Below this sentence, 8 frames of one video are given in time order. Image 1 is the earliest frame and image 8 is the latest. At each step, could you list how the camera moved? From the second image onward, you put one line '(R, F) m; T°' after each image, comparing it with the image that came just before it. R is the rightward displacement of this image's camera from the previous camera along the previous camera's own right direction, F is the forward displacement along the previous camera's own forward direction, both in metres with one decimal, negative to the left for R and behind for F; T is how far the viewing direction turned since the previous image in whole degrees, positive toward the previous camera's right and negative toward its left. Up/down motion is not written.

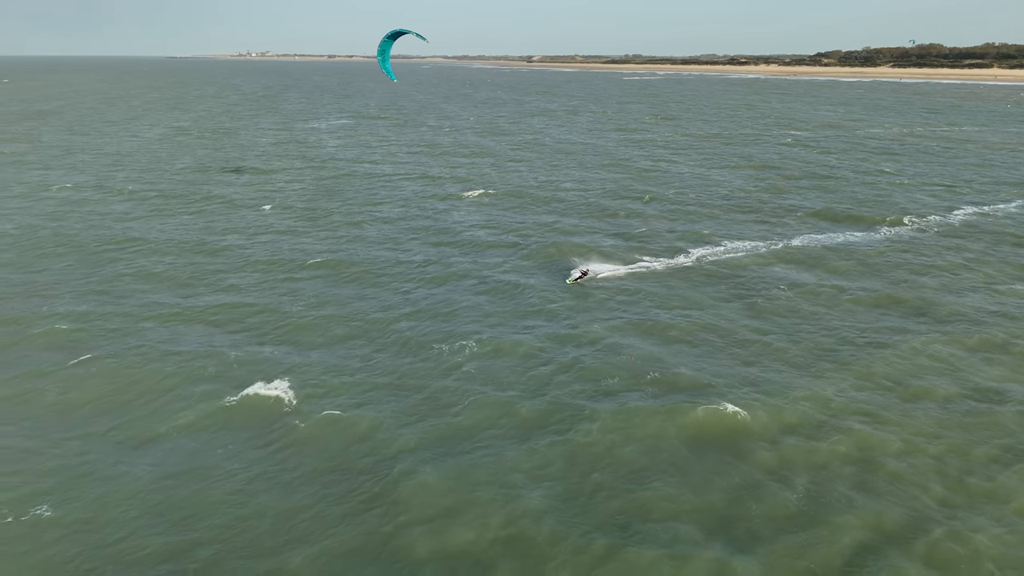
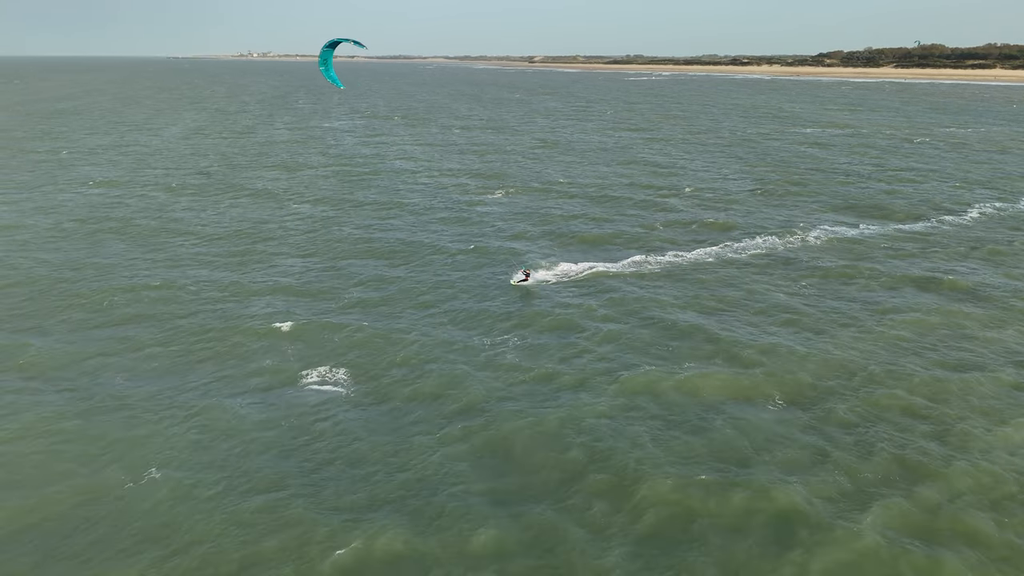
(-2.2, -2.1) m; 0°
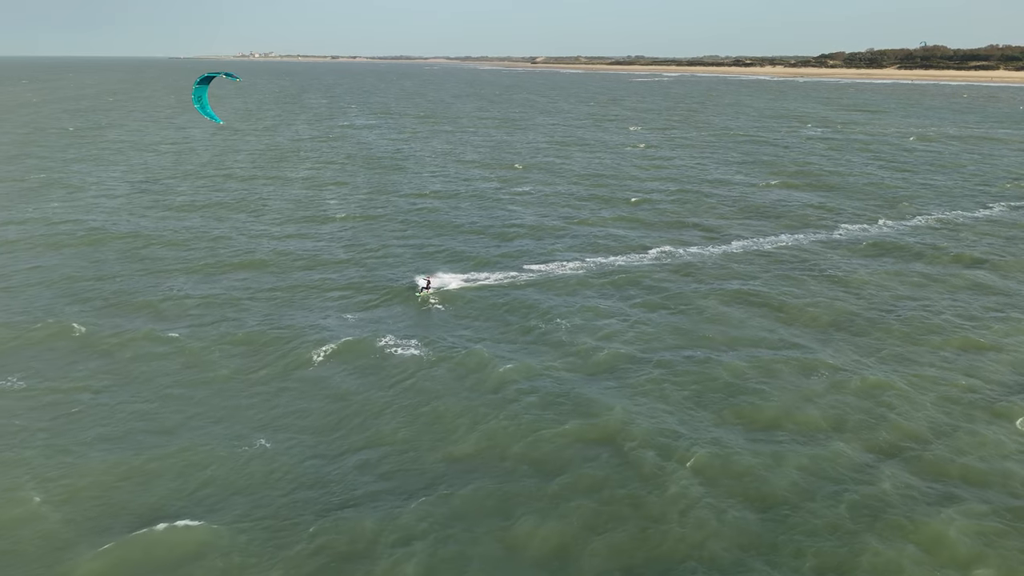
(-3.1, -3.5) m; 0°
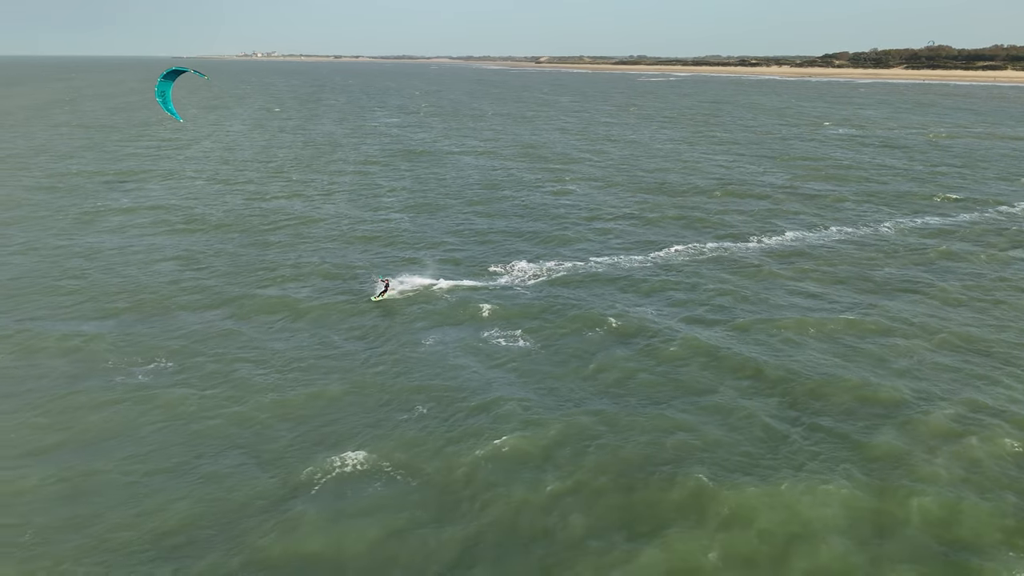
(-5.5, -2.5) m; 0°
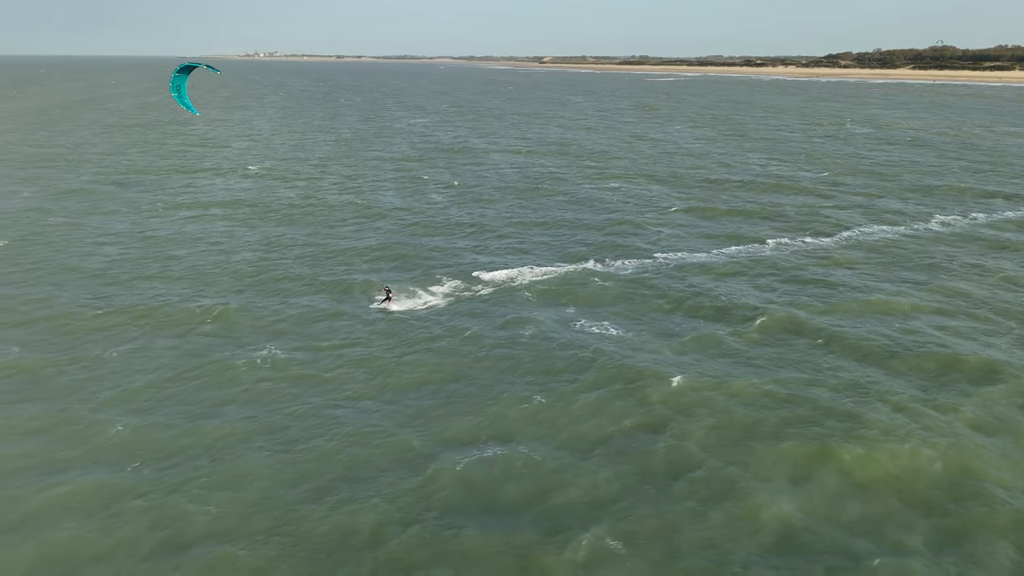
(-5.3, -1.2) m; 0°
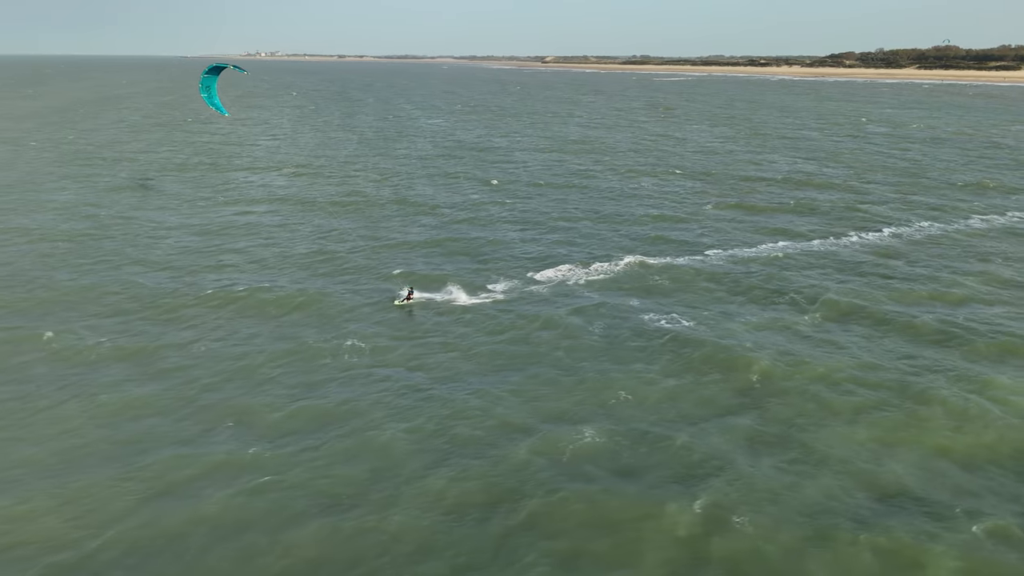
(-4.1, -0.9) m; 0°
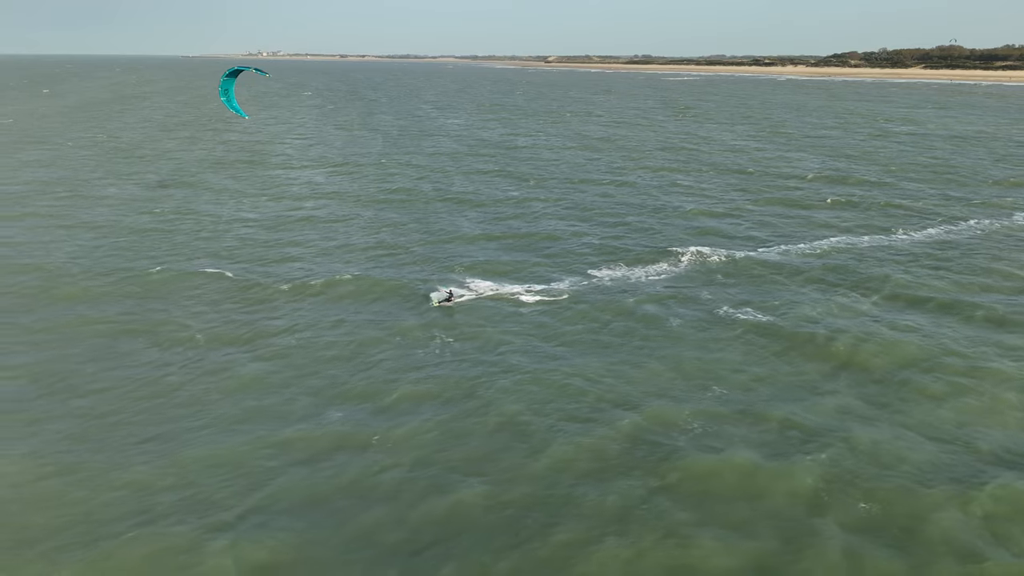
(-4.6, -1.0) m; 0°
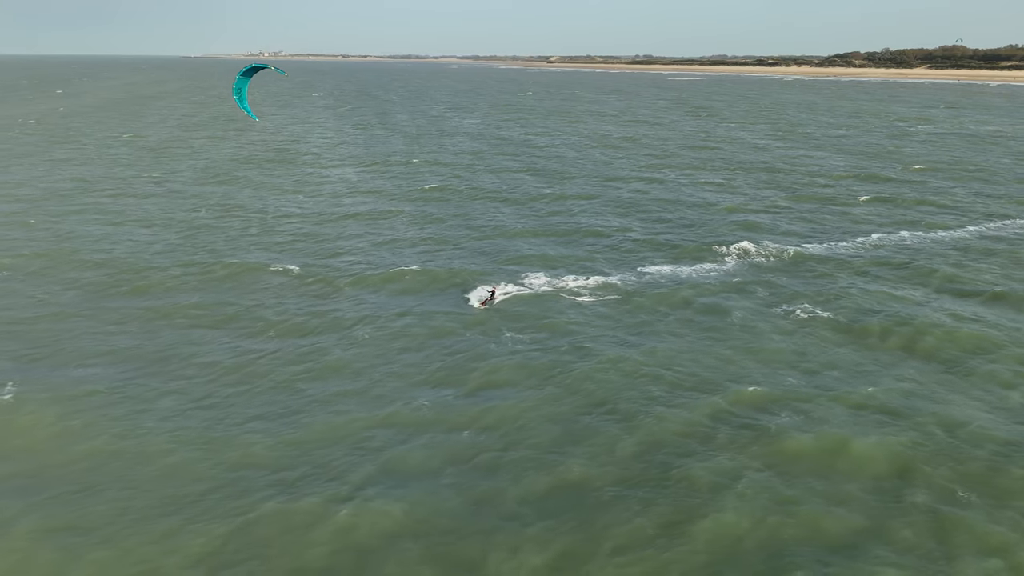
(-3.9, -0.9) m; 0°
